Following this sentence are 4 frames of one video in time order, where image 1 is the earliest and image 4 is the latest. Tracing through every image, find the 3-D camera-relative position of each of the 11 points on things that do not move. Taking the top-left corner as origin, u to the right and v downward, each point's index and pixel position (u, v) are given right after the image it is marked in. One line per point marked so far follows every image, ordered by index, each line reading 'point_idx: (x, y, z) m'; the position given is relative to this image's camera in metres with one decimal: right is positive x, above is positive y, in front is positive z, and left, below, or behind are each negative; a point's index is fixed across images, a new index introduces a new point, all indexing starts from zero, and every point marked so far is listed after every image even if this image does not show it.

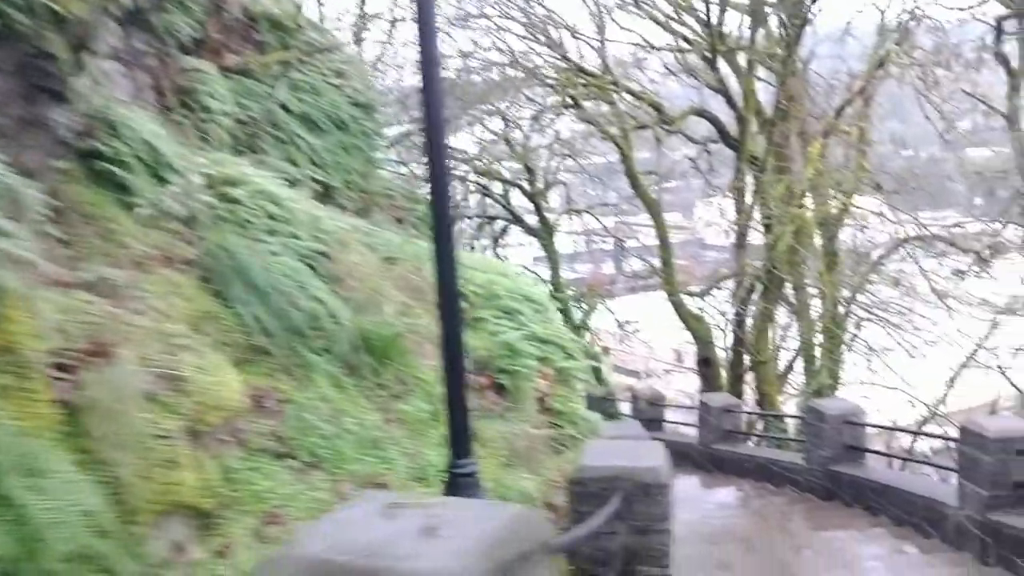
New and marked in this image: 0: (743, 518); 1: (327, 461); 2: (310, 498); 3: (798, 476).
0: (+1.8, -1.8, +7.1) m
1: (-0.7, -0.6, +3.4) m
2: (-0.7, -0.7, +3.2) m
3: (+2.5, -1.6, +8.0) m
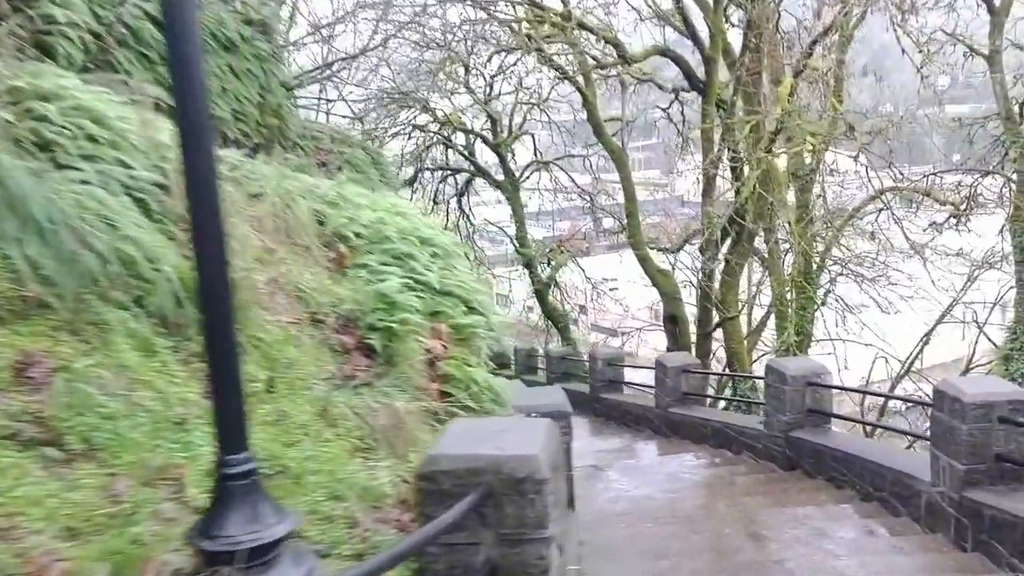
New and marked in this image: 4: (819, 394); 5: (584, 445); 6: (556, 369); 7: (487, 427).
0: (+1.2, -1.4, +6.3) m
1: (-1.2, -0.5, +2.6) m
2: (-1.2, -0.5, +2.3) m
3: (+1.9, -1.2, +7.2) m
4: (+2.2, -0.8, +6.6) m
5: (+0.8, -1.6, +9.4) m
6: (+0.6, -1.2, +13.5) m
7: (-0.1, -0.4, +2.6) m
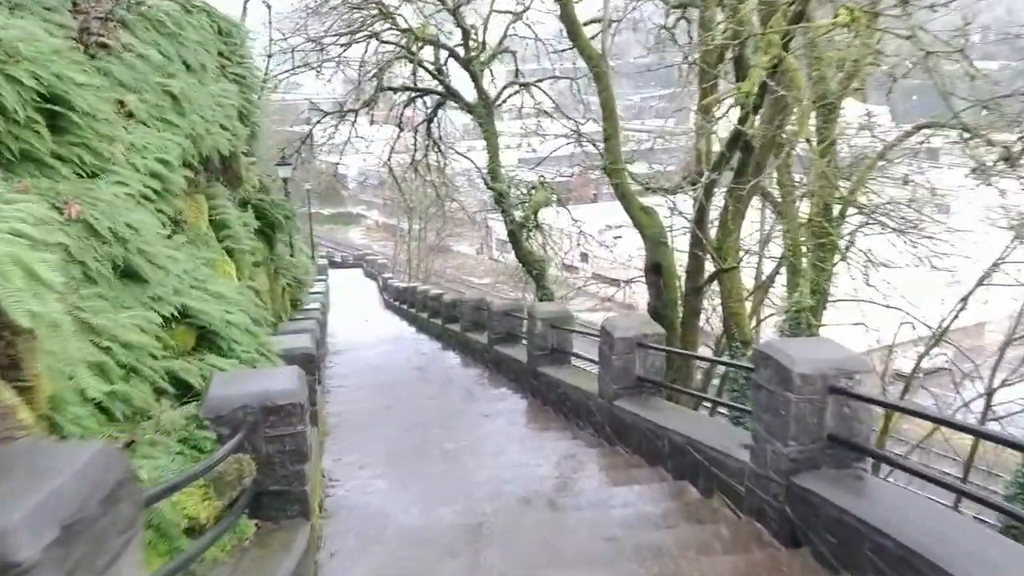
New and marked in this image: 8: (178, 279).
0: (+0.3, -1.1, +3.4) m
1: (-2.1, -0.3, -0.4) m
2: (-2.1, -0.4, -0.6) m
3: (+1.0, -0.9, +4.2) m
4: (+1.3, -0.5, +3.6) m
5: (-0.1, -1.1, +6.4) m
6: (-0.2, -0.5, +10.5) m
7: (-1.0, -0.3, -0.4) m
8: (-1.7, 0.0, +4.7) m
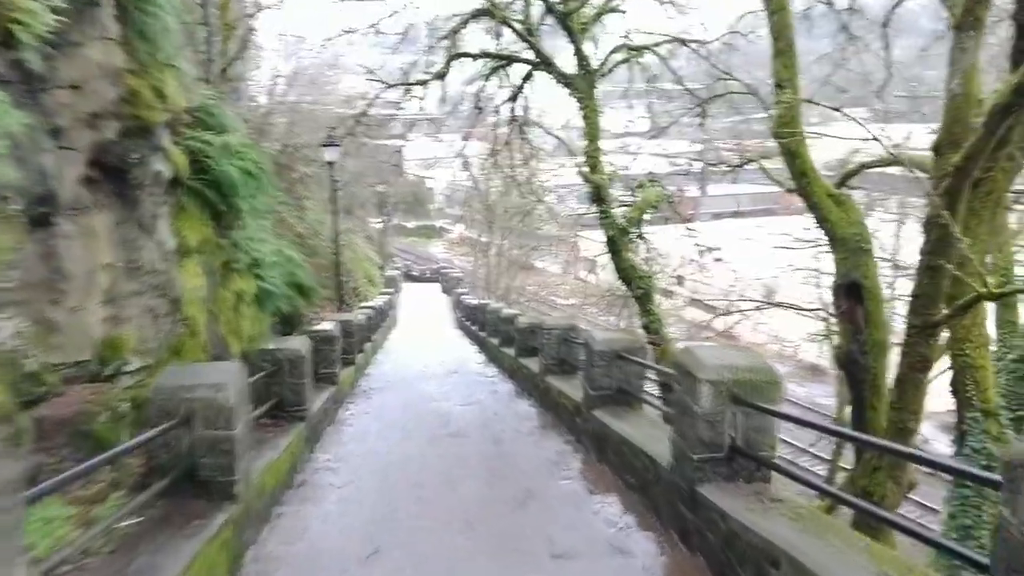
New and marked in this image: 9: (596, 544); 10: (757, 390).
0: (+0.4, -1.1, -1.0) m
1: (-2.3, -0.1, -4.5) m
2: (-2.3, -0.2, -4.8) m
3: (+1.2, -0.9, -0.2) m
4: (+1.5, -0.5, -0.8) m
5: (+0.3, -1.2, +2.1) m
6: (+0.6, -0.6, +6.1) m
7: (-1.2, -0.1, -4.6) m
8: (-1.4, +0.1, +0.5) m
9: (+0.4, -1.2, +4.2) m
10: (+1.0, -0.4, +3.7) m
